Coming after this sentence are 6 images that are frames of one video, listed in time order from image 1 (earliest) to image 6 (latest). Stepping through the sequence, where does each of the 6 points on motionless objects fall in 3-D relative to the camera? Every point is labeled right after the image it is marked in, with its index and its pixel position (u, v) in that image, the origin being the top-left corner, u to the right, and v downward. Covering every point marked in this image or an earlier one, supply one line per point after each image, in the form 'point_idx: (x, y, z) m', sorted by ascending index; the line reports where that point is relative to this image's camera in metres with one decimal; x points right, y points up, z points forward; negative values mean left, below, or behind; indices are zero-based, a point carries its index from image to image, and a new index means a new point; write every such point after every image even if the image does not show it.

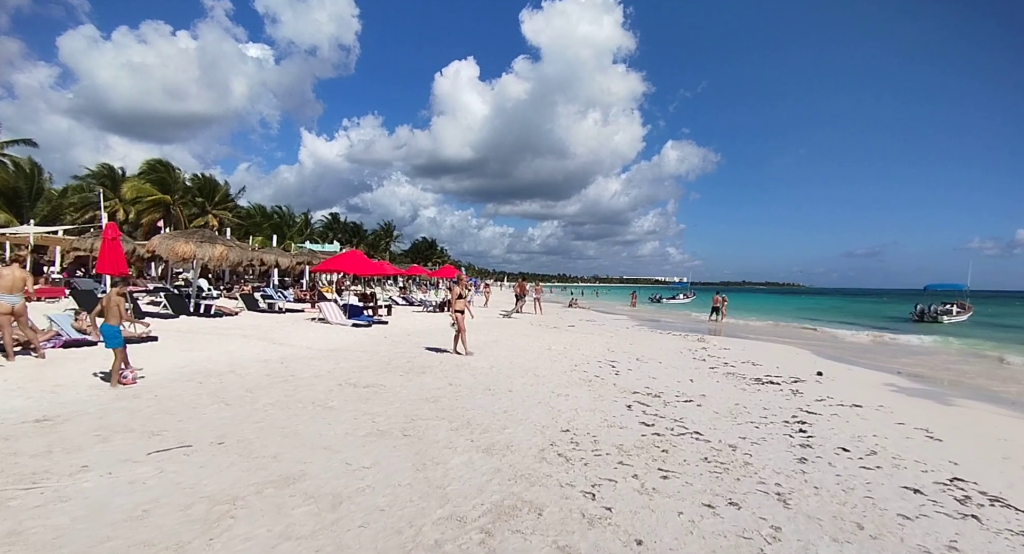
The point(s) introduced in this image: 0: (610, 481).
0: (+0.8, -1.7, +3.9) m
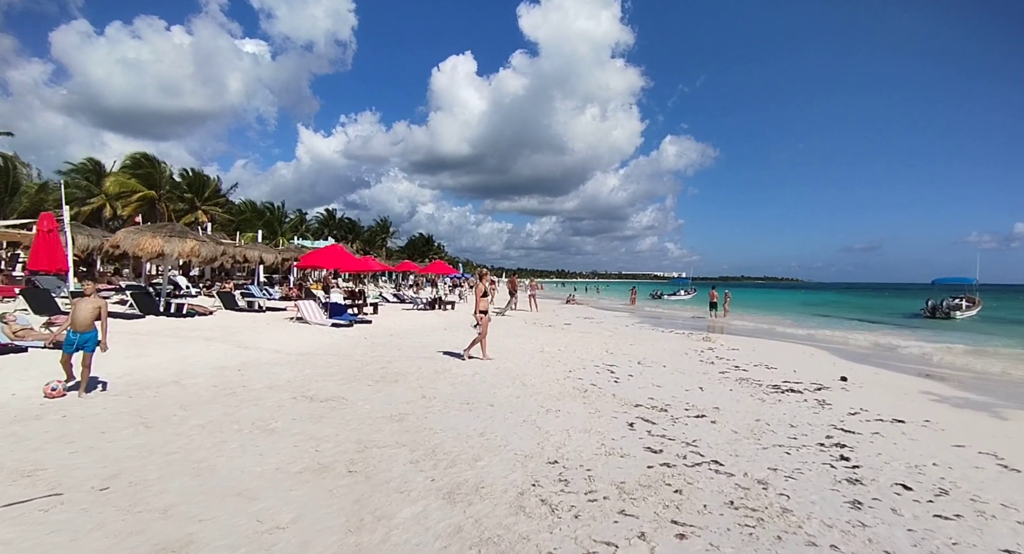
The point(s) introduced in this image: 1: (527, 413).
0: (+0.6, -1.6, +2.9) m
1: (+0.2, -1.7, +5.7) m
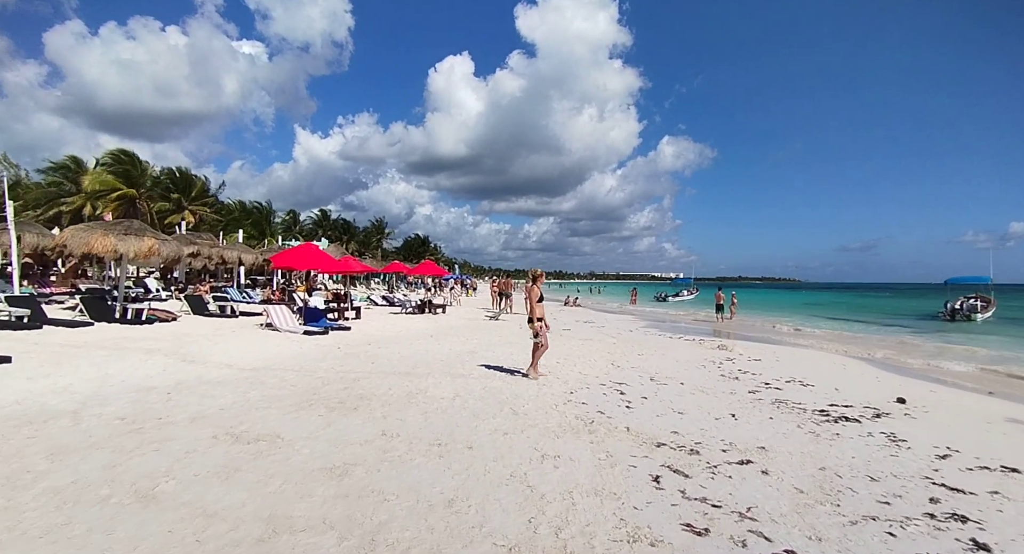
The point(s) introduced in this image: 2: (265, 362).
0: (+0.5, -1.7, +1.5) m
1: (0.0, -1.7, +4.3) m
2: (-4.8, -1.6, +9.3) m
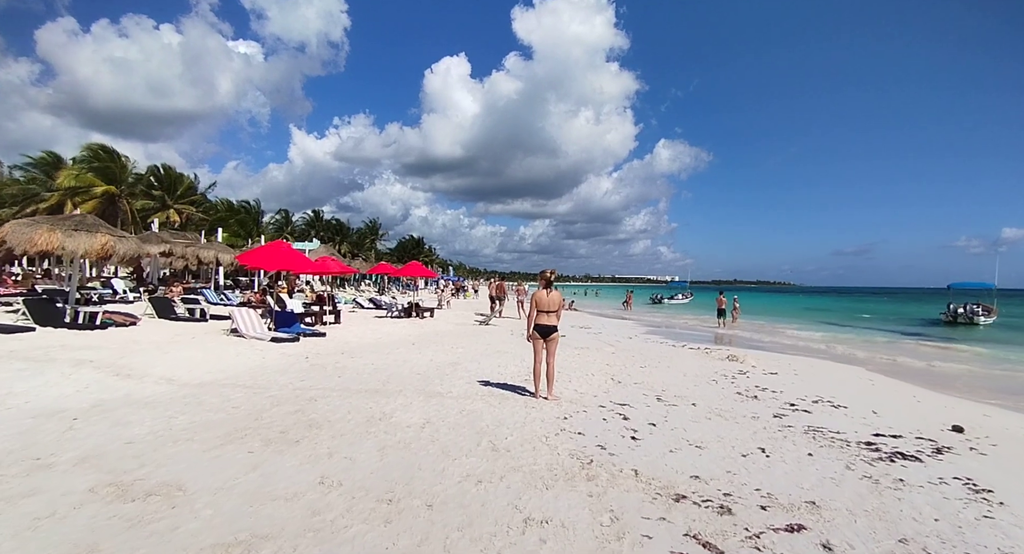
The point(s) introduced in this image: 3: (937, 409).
0: (+0.3, -1.7, +0.3) m
1: (-0.2, -1.7, +3.1) m
2: (-5.0, -1.7, +8.1) m
3: (+6.1, -1.9, +6.8) m
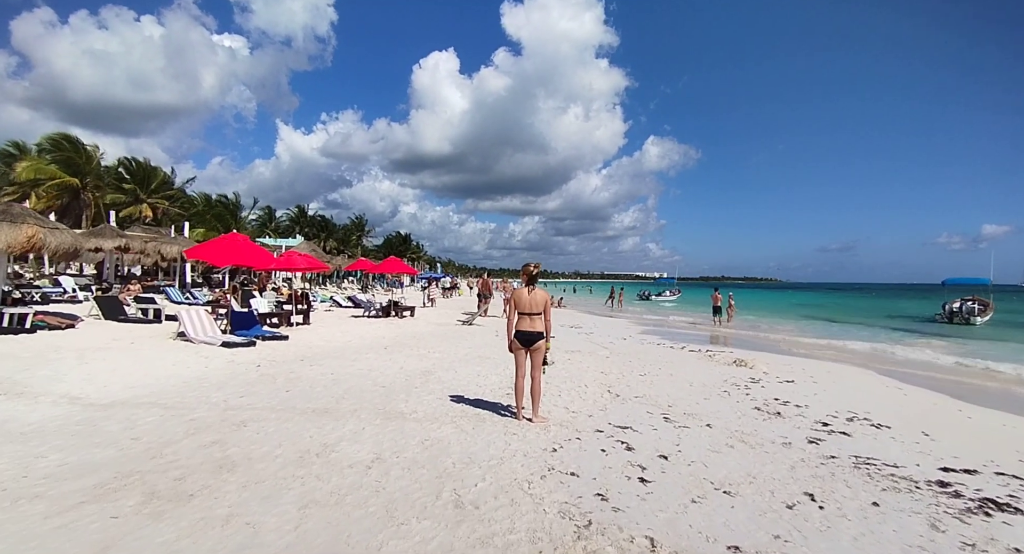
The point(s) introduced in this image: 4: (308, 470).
0: (+0.2, -1.6, -1.0) m
1: (-0.3, -1.7, +1.9) m
2: (-5.3, -1.6, +6.7) m
3: (+5.8, -1.8, +5.7) m
4: (-1.8, -1.7, +4.2) m
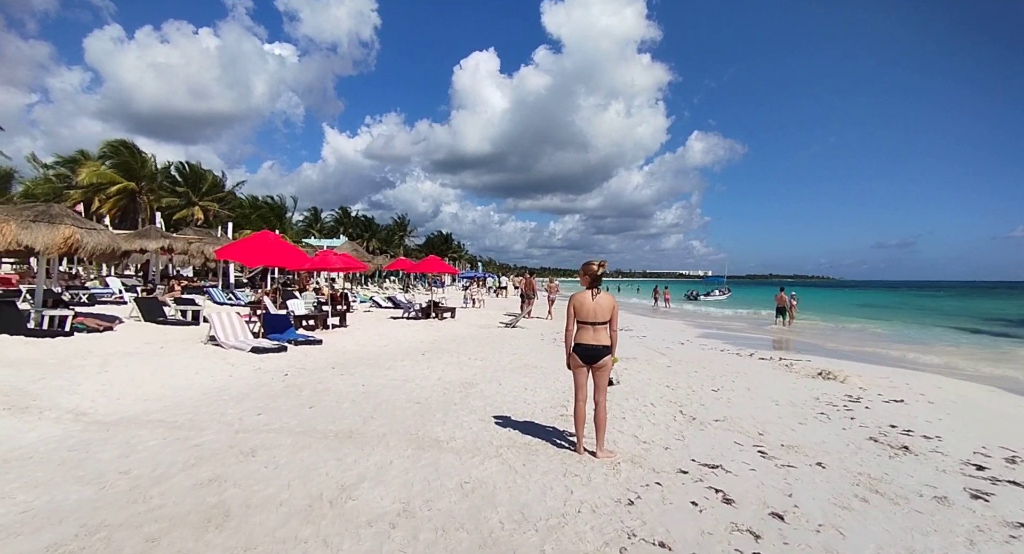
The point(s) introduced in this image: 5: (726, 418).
0: (+0.2, -1.7, -2.0) m
1: (-0.1, -1.7, +0.8) m
2: (-4.7, -1.6, +6.1) m
3: (+6.4, -1.8, +4.1) m
4: (-1.3, -1.7, +3.3) m
5: (+2.8, -1.8, +6.2) m
